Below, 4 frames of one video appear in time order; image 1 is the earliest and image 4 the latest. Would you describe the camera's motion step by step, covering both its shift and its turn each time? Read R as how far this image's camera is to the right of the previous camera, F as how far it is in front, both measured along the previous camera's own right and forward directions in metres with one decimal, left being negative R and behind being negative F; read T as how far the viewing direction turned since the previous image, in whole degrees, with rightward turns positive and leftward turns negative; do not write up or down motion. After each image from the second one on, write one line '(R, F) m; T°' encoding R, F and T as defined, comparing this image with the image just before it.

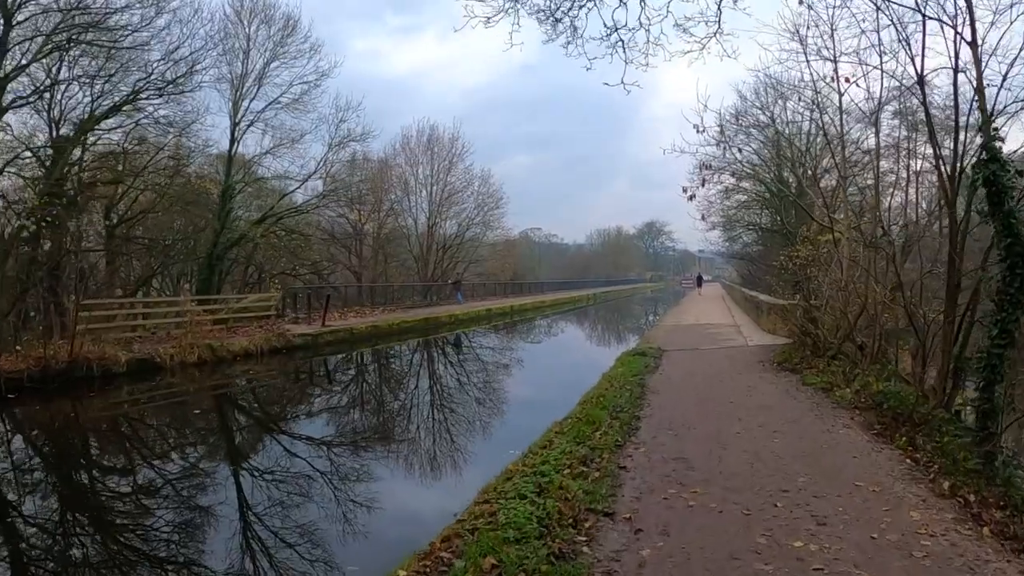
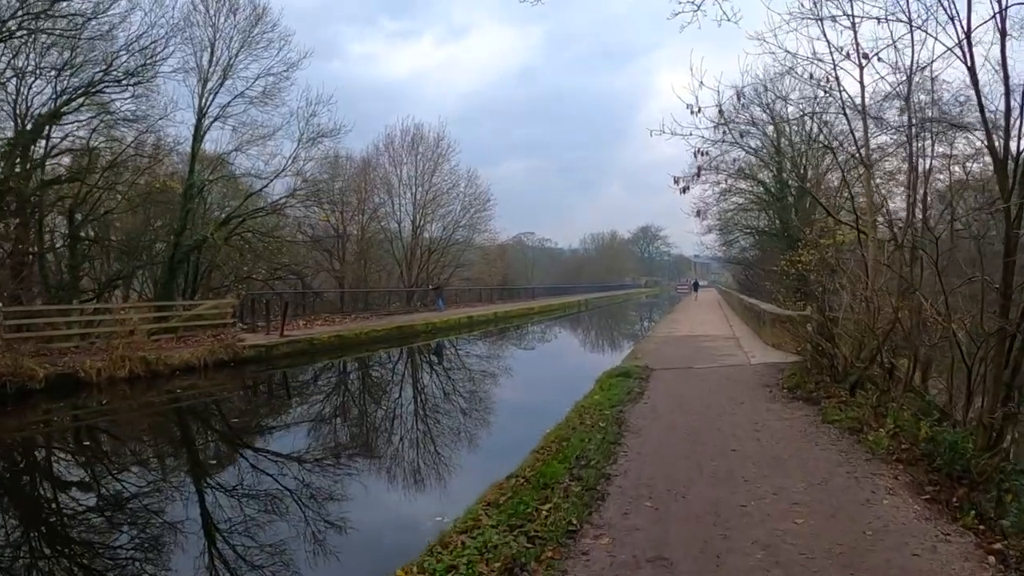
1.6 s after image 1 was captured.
(+0.4, +1.4) m; 0°
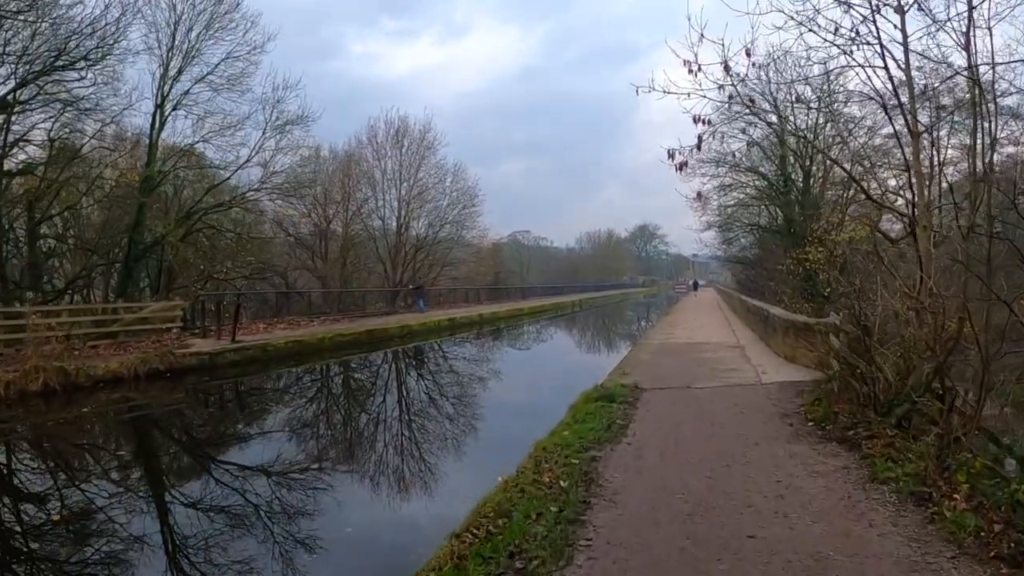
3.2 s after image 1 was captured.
(+0.4, +1.4) m; 0°
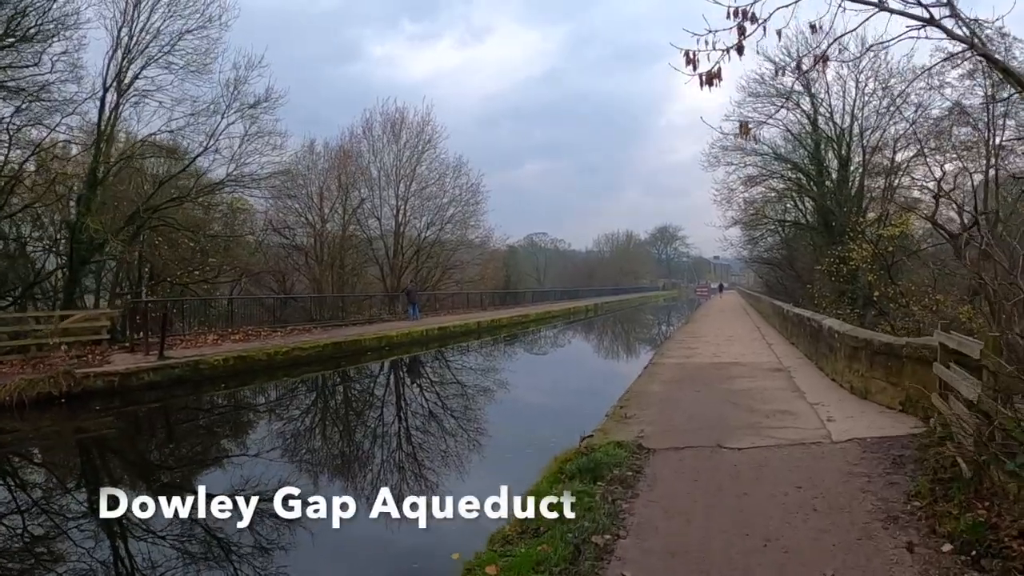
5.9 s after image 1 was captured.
(+0.6, +2.3) m; -2°
